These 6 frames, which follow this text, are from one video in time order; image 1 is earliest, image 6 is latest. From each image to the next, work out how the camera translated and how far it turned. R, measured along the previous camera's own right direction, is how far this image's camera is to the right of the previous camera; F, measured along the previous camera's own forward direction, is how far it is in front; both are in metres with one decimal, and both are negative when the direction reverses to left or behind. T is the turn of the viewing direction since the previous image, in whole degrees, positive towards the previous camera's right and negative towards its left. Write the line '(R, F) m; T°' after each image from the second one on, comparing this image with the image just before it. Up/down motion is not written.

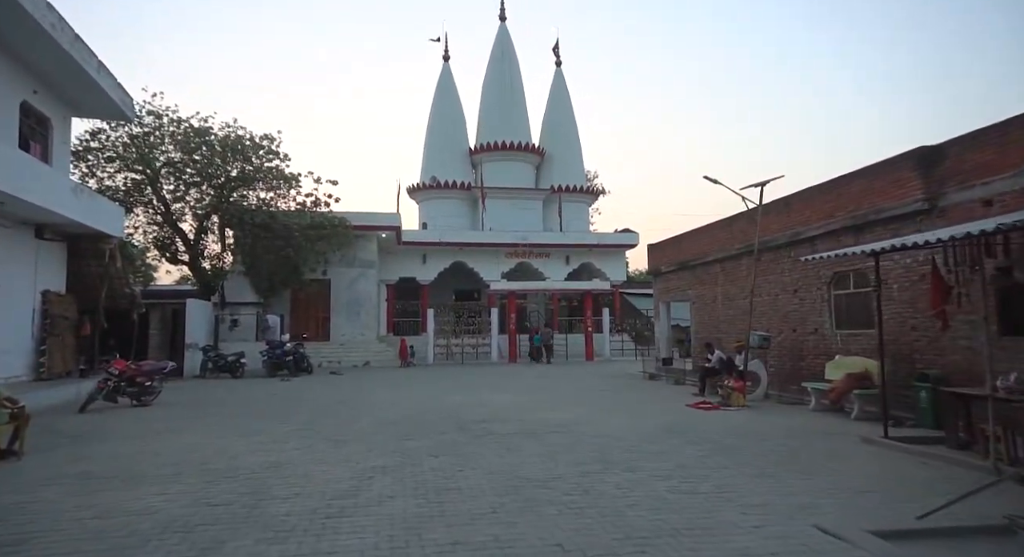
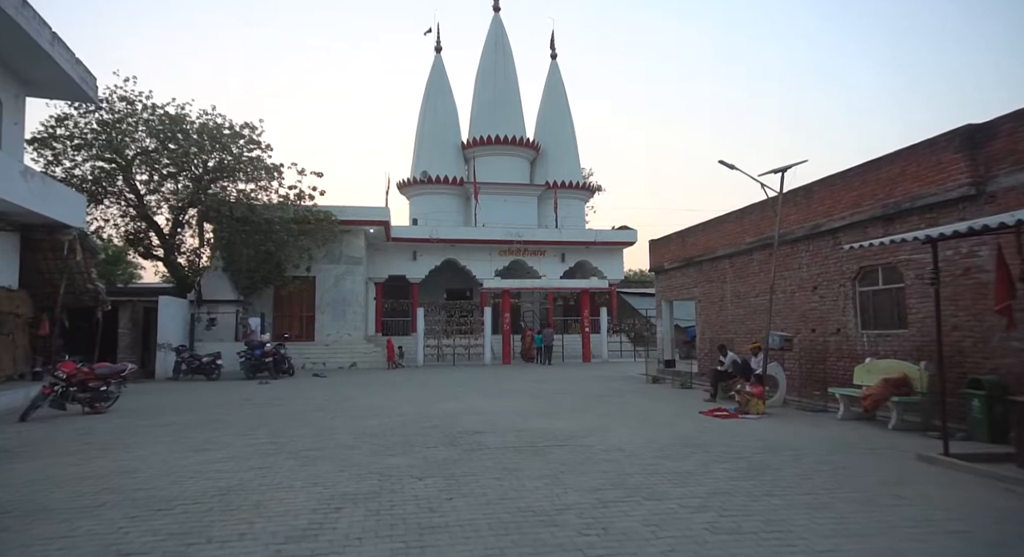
(-0.1, +1.0) m; +1°
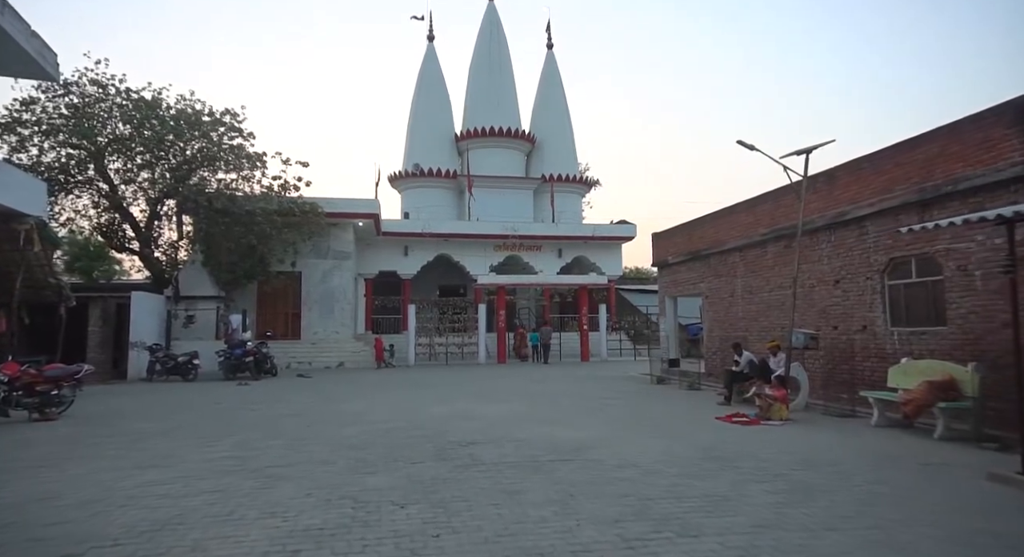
(-0.1, +0.9) m; +1°
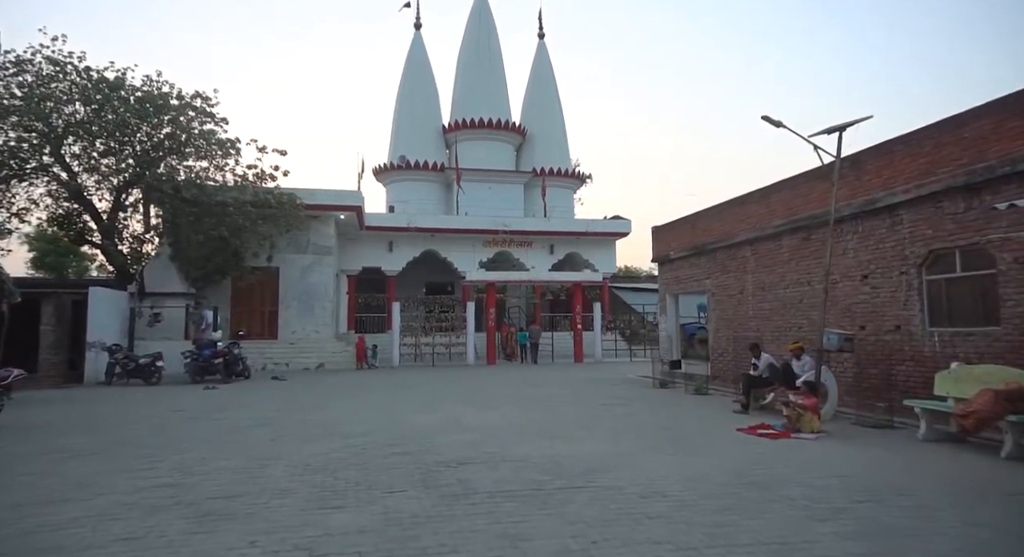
(-0.1, +1.1) m; +1°
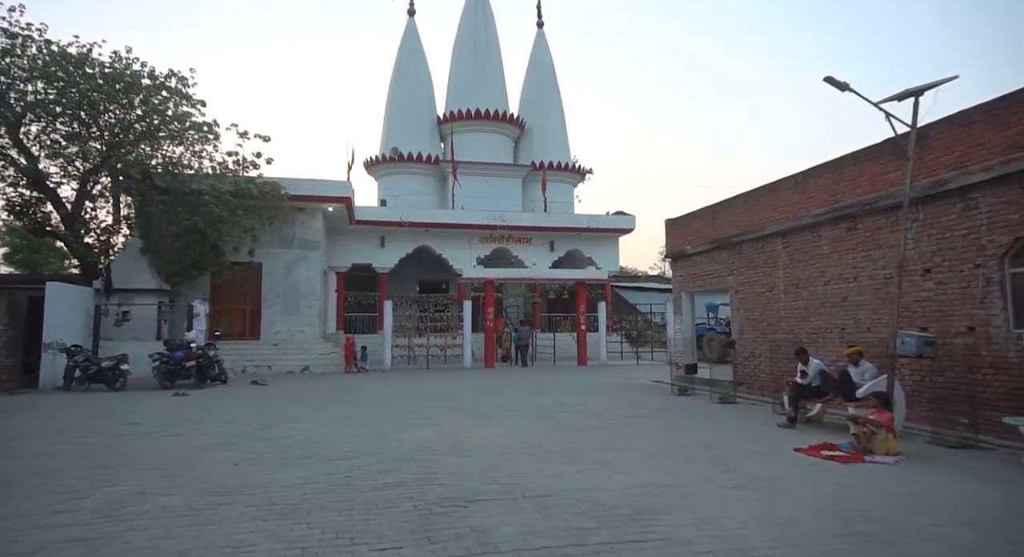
(-0.3, +1.3) m; +1°
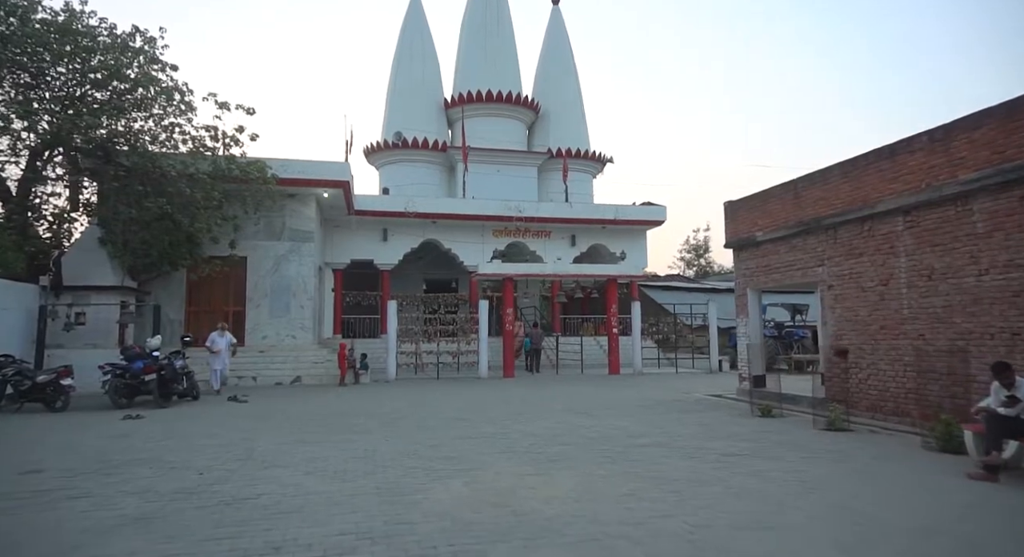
(-0.6, +2.5) m; 0°
